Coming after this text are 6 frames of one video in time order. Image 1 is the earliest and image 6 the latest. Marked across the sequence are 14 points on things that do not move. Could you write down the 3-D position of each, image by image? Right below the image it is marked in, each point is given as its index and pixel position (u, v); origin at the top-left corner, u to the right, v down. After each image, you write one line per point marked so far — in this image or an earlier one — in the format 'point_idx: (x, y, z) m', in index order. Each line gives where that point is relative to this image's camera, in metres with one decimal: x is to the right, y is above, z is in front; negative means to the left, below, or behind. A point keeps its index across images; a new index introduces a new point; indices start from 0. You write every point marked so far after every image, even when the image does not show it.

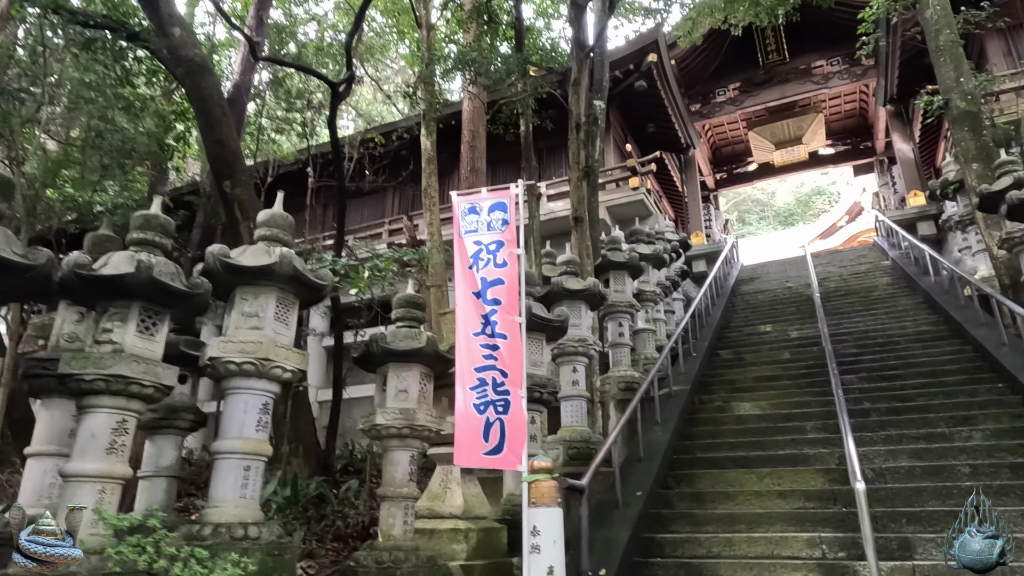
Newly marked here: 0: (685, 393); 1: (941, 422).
0: (+1.8, -1.1, +6.9) m
1: (+3.4, -1.1, +5.4) m
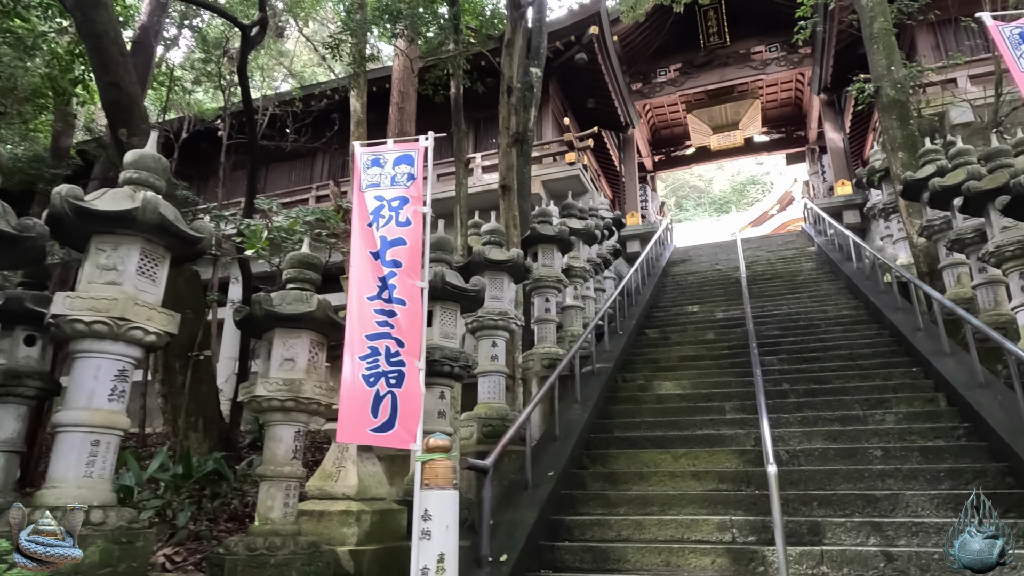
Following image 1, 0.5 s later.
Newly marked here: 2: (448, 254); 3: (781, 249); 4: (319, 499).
0: (+1.0, -0.8, +6.7) m
1: (+2.8, -0.9, +5.4) m
2: (-0.5, +0.3, +5.1) m
3: (+5.3, +0.8, +13.2) m
4: (-1.1, -1.2, +3.9) m
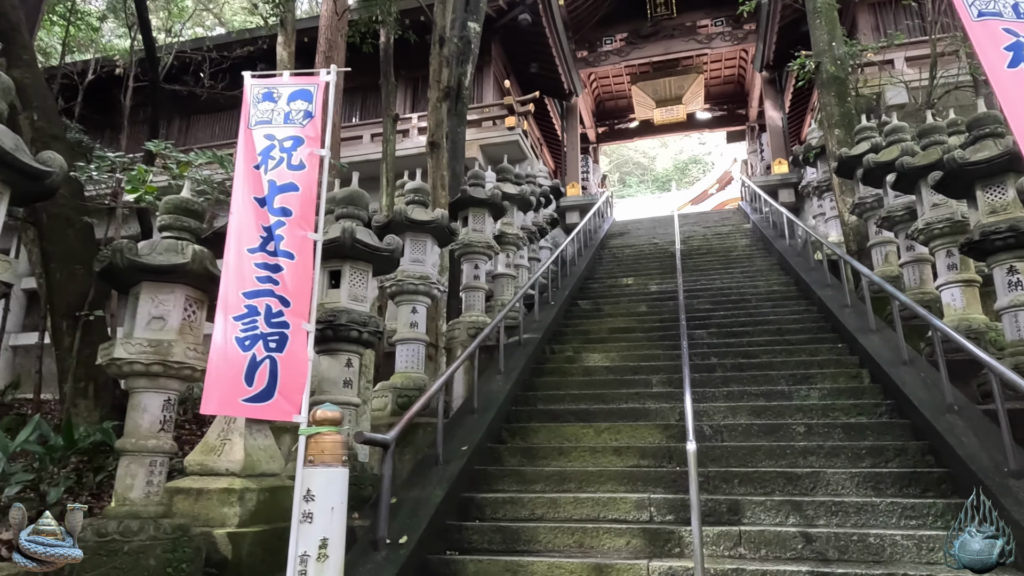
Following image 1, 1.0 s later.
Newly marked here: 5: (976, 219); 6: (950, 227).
0: (+0.2, -0.5, +6.5) m
1: (+2.1, -0.7, +5.3) m
2: (-1.0, +0.5, +4.6) m
3: (+4.0, +1.2, +13.2) m
4: (-1.6, -1.0, +3.5) m
5: (+3.4, +0.5, +4.9) m
6: (+3.6, +0.5, +5.5) m
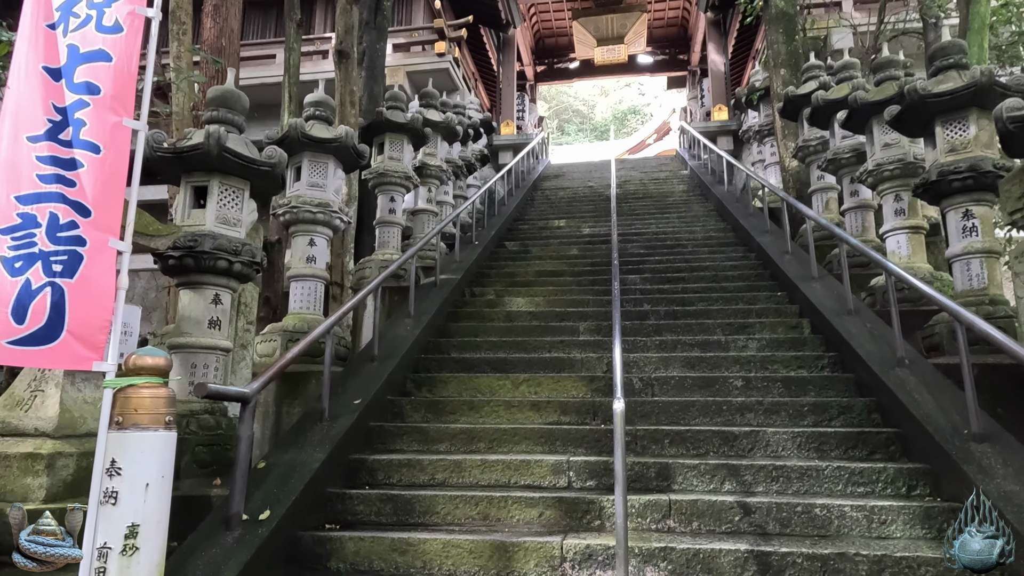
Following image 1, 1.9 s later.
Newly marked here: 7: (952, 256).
0: (-0.5, +0.1, +5.8) m
1: (+1.5, -0.3, +4.8) m
2: (-1.6, +1.0, +3.8) m
3: (+2.7, +2.2, +12.7) m
4: (-2.1, -0.6, +2.7) m
5: (+2.9, +0.9, +4.5) m
6: (+3.0, +0.9, +5.1) m
7: (+2.9, +0.2, +4.4) m
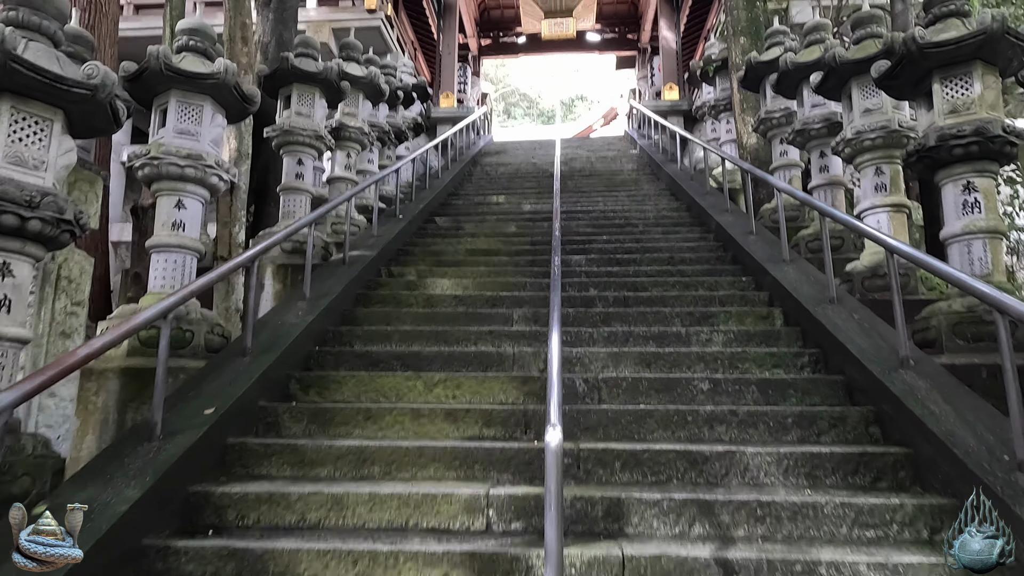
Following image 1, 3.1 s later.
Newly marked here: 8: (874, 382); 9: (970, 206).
0: (-1.1, +0.2, +4.9) m
1: (+1.0, -0.2, +4.1) m
2: (-1.9, +1.1, +2.8) m
3: (+1.6, +2.5, +12.0) m
4: (-2.4, -0.5, +1.7) m
5: (+2.4, +1.0, +3.9) m
6: (+2.5, +1.0, +4.5) m
7: (+2.4, +0.3, +3.7) m
8: (+1.6, -0.4, +2.9) m
9: (+2.5, +0.4, +3.6) m
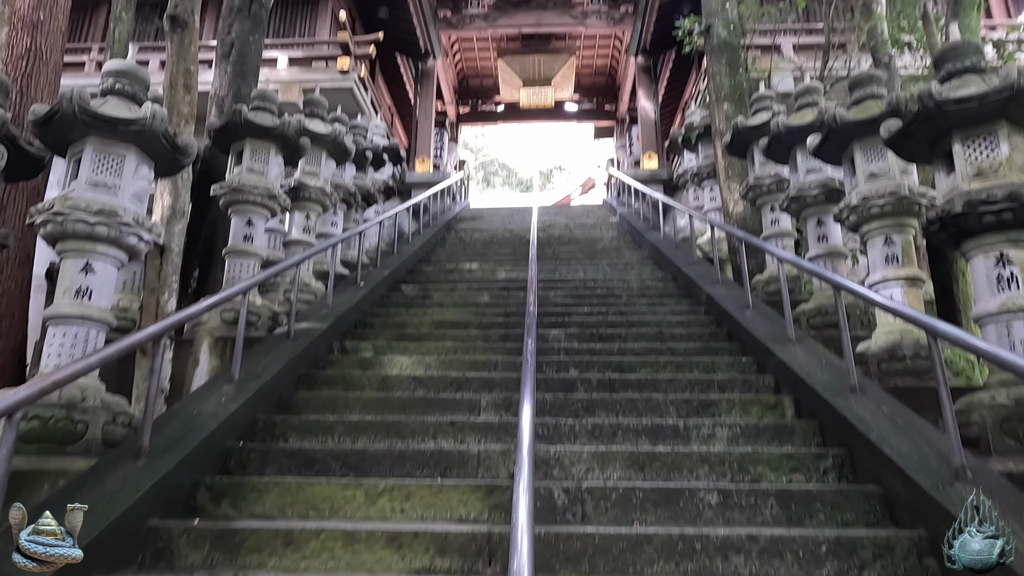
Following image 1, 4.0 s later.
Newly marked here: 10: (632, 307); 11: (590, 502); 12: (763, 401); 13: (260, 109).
0: (-1.3, -0.3, +4.3) m
1: (+0.8, -0.6, +3.5) m
2: (-2.1, +0.8, +2.2) m
3: (+1.2, +1.2, +11.7) m
4: (-2.5, -0.6, +1.0) m
5: (+2.3, +0.5, +3.4) m
6: (+2.3, +0.5, +4.0) m
7: (+2.3, -0.1, +3.2) m
8: (+1.5, -0.7, +2.4) m
9: (+2.3, 0.0, +3.2) m
10: (+1.0, -0.2, +5.5) m
11: (+0.3, -0.8, +2.6) m
12: (+1.3, -0.6, +3.5) m
13: (-2.0, +1.4, +5.3) m
